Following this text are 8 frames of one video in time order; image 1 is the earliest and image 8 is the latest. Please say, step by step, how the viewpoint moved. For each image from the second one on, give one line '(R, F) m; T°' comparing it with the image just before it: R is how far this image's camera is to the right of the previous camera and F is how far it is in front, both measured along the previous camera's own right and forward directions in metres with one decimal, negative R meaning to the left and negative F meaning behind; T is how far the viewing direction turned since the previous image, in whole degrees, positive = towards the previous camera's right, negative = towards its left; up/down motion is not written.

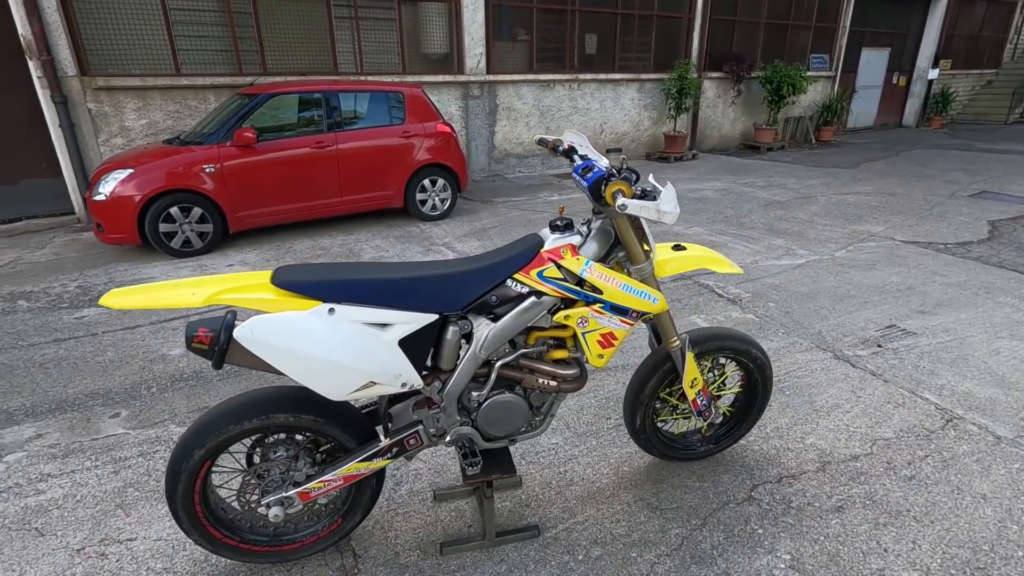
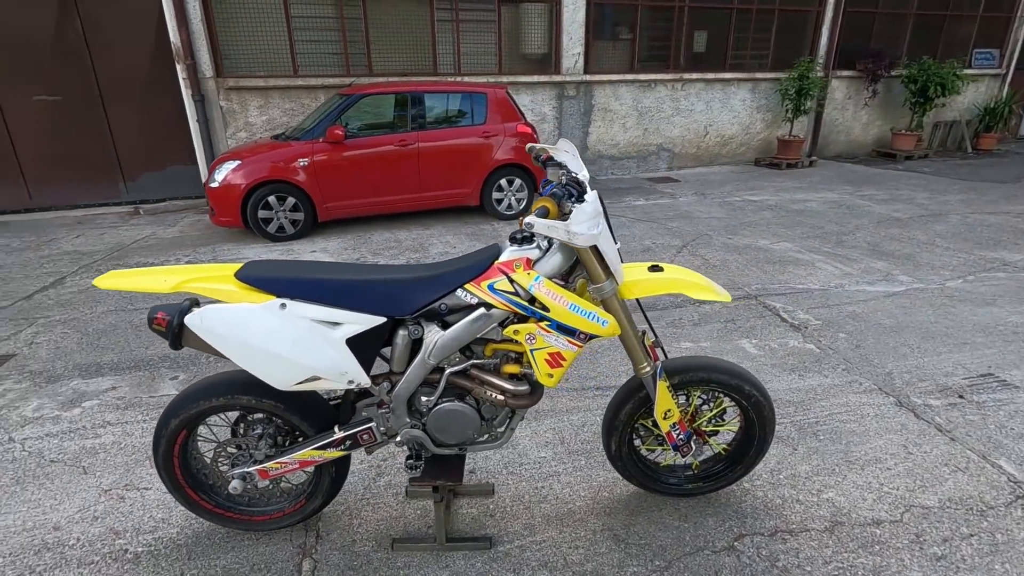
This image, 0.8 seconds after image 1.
(+0.6, +0.1) m; -12°
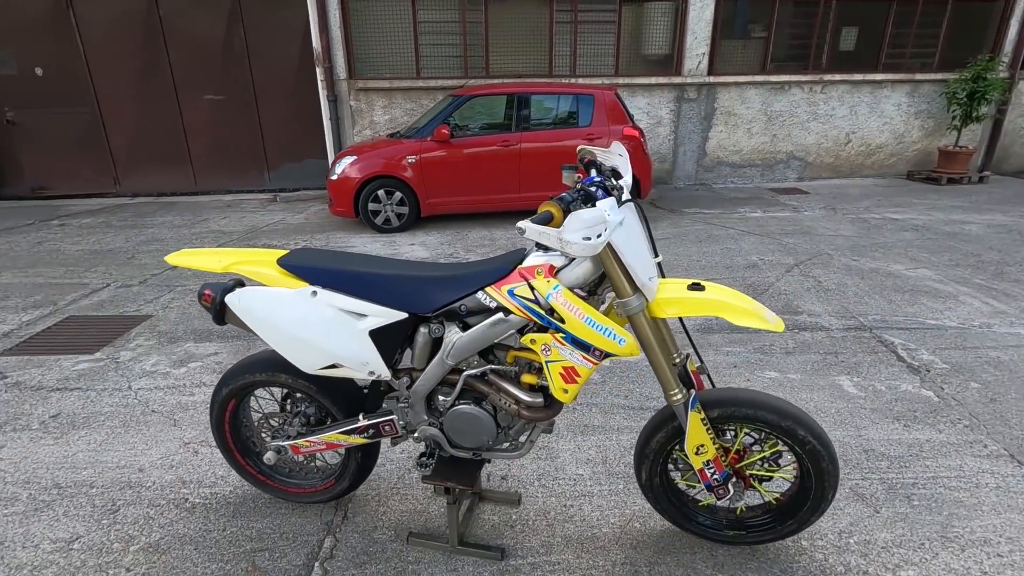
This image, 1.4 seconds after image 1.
(+0.3, +0.1) m; -12°
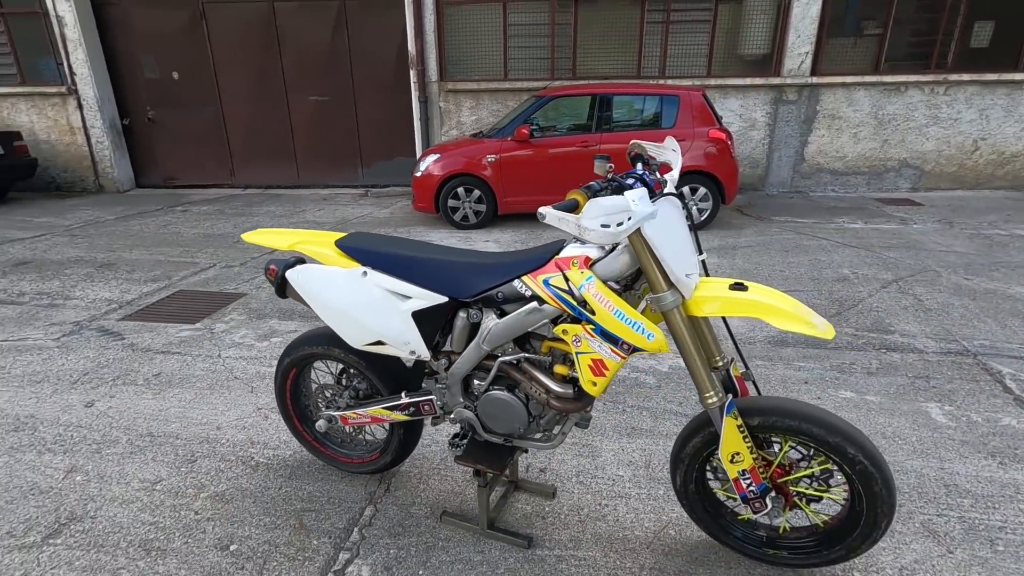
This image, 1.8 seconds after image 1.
(+0.2, 0.0) m; -9°
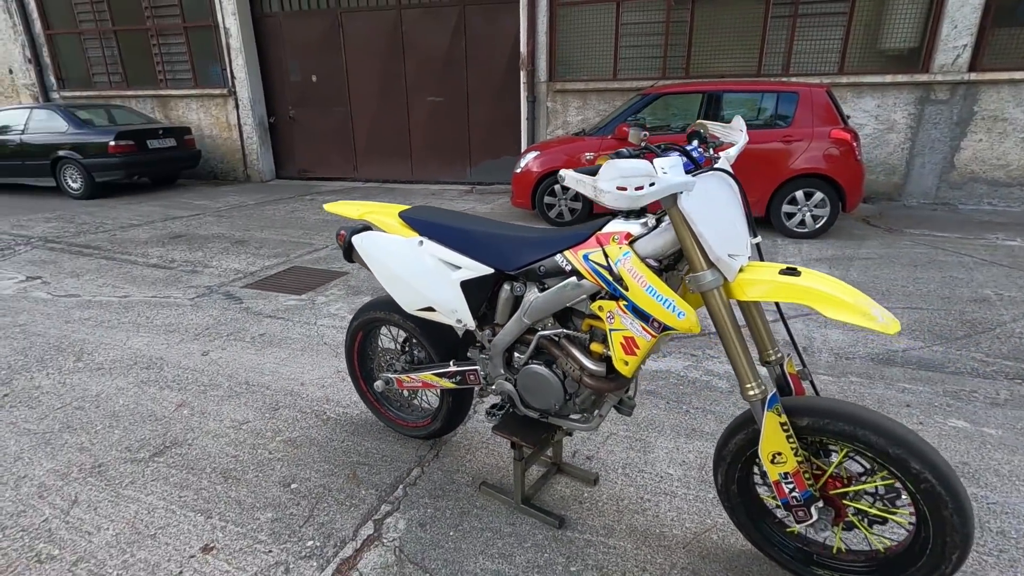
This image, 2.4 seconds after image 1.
(+0.3, 0.0) m; -12°
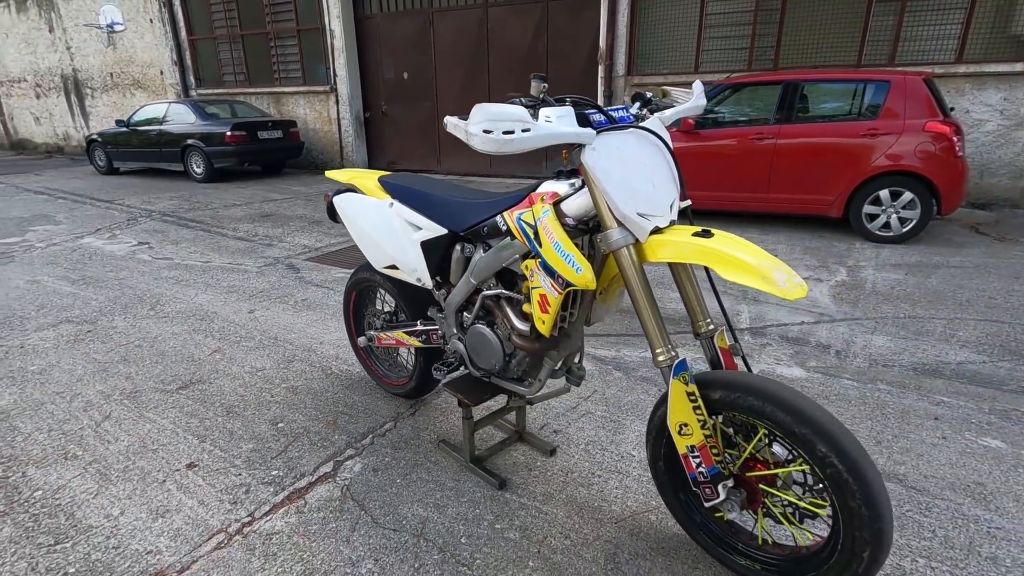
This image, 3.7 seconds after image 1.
(+0.6, 0.0) m; -10°
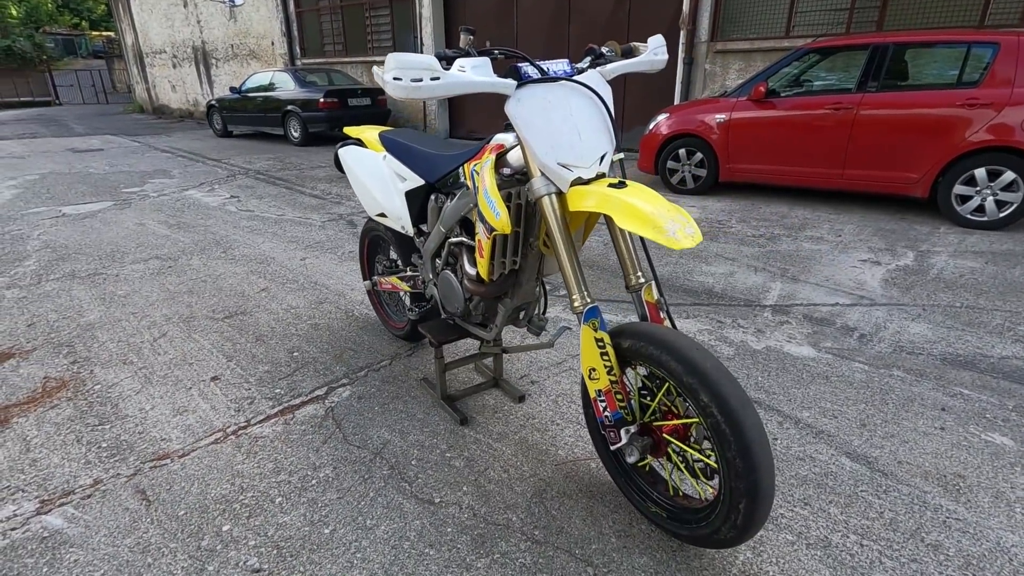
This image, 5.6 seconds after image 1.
(+0.5, -0.1) m; -10°
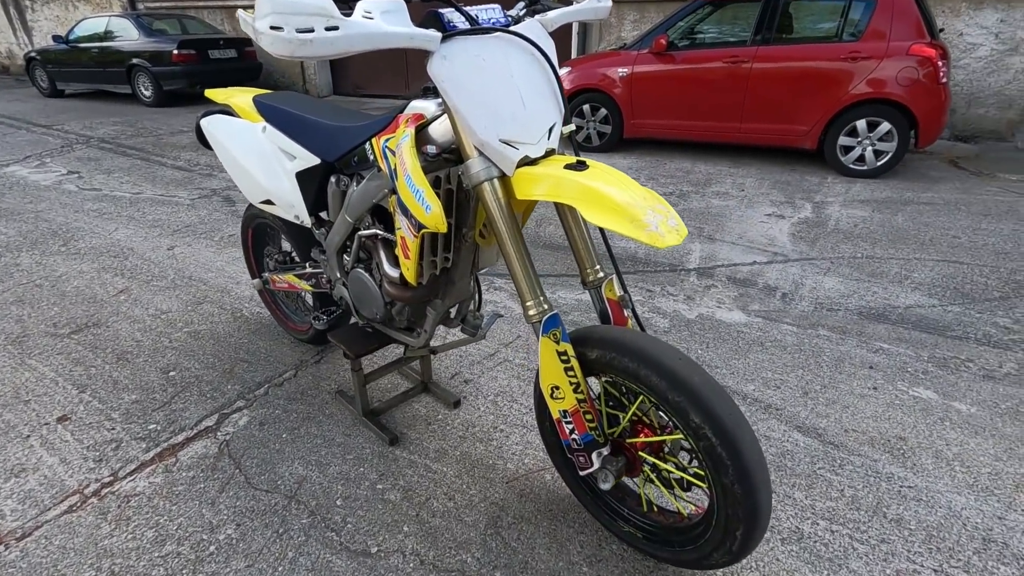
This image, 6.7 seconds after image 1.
(-0.1, +0.3) m; +10°
